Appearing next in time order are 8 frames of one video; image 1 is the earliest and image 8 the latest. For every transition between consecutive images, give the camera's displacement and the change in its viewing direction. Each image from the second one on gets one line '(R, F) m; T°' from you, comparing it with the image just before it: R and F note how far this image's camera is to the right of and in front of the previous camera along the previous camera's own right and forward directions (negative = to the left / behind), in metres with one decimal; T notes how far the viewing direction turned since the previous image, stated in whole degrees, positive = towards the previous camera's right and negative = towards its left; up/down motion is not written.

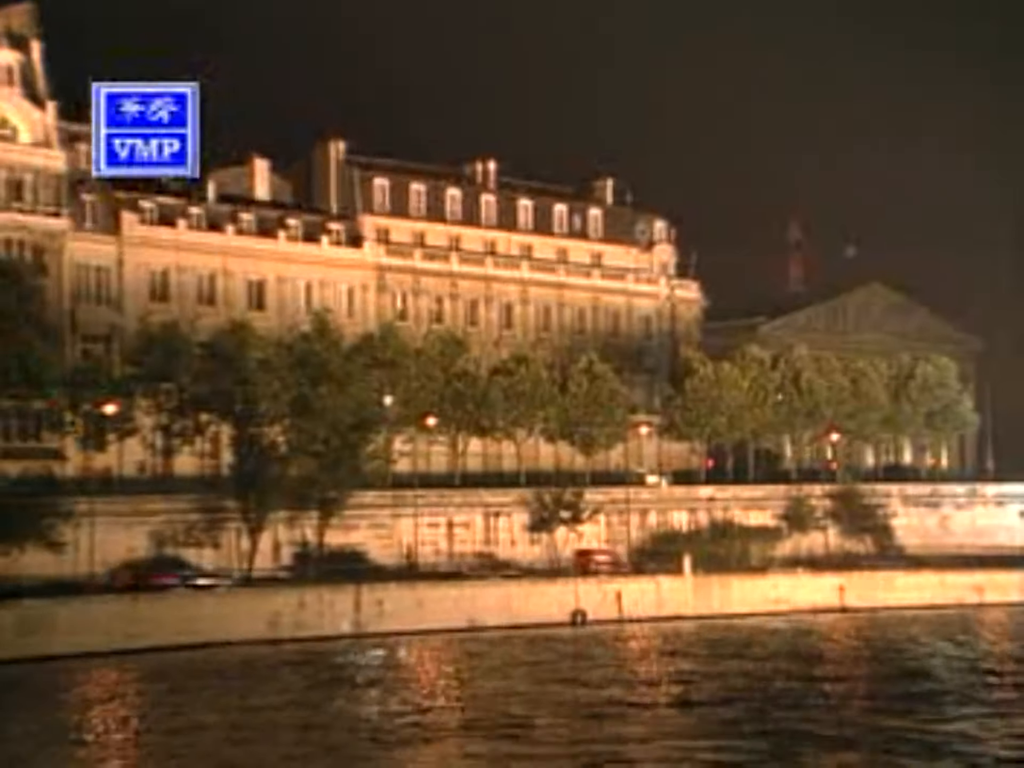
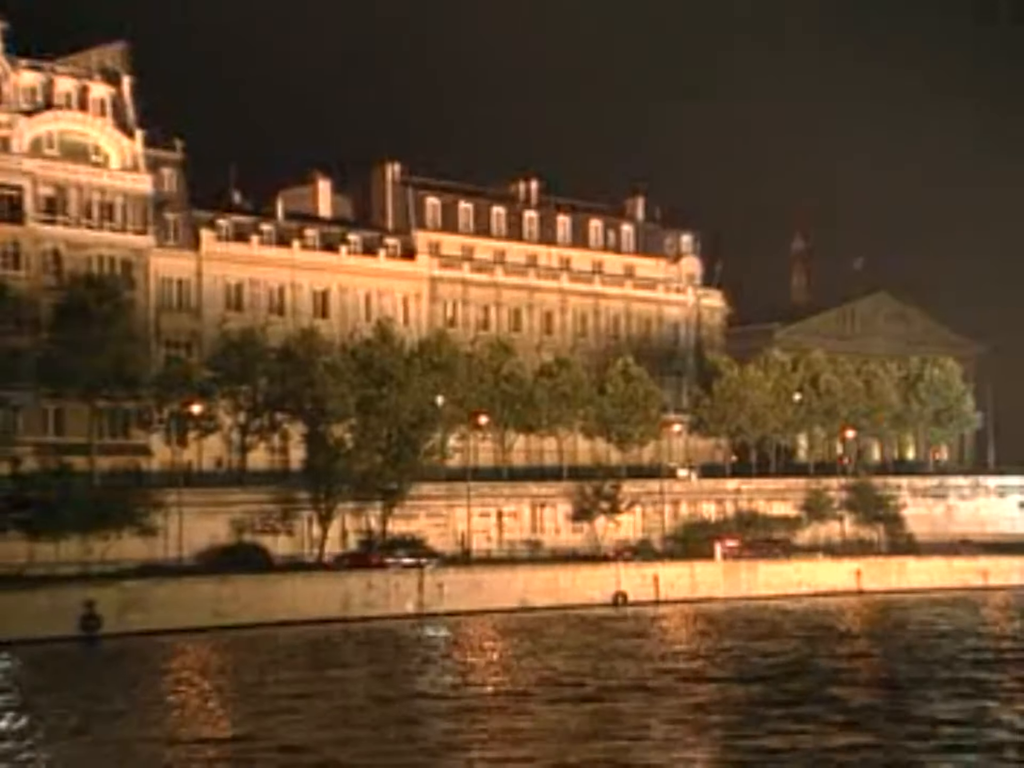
(+3.1, -9.2) m; -4°
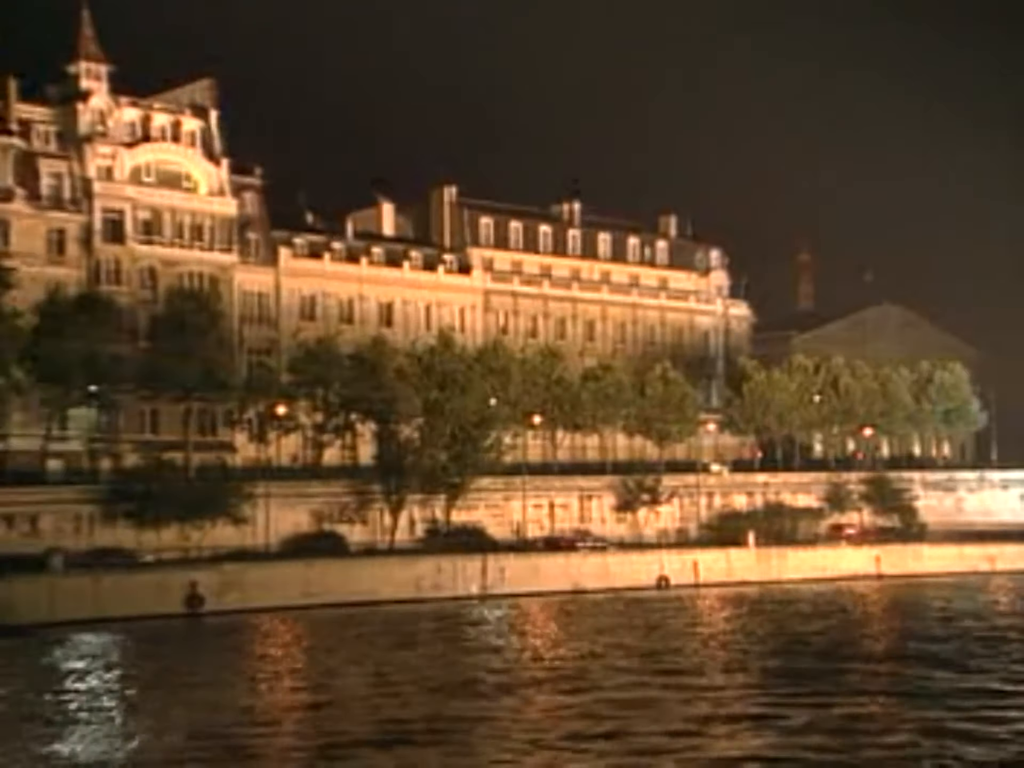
(+3.4, -11.0) m; -4°
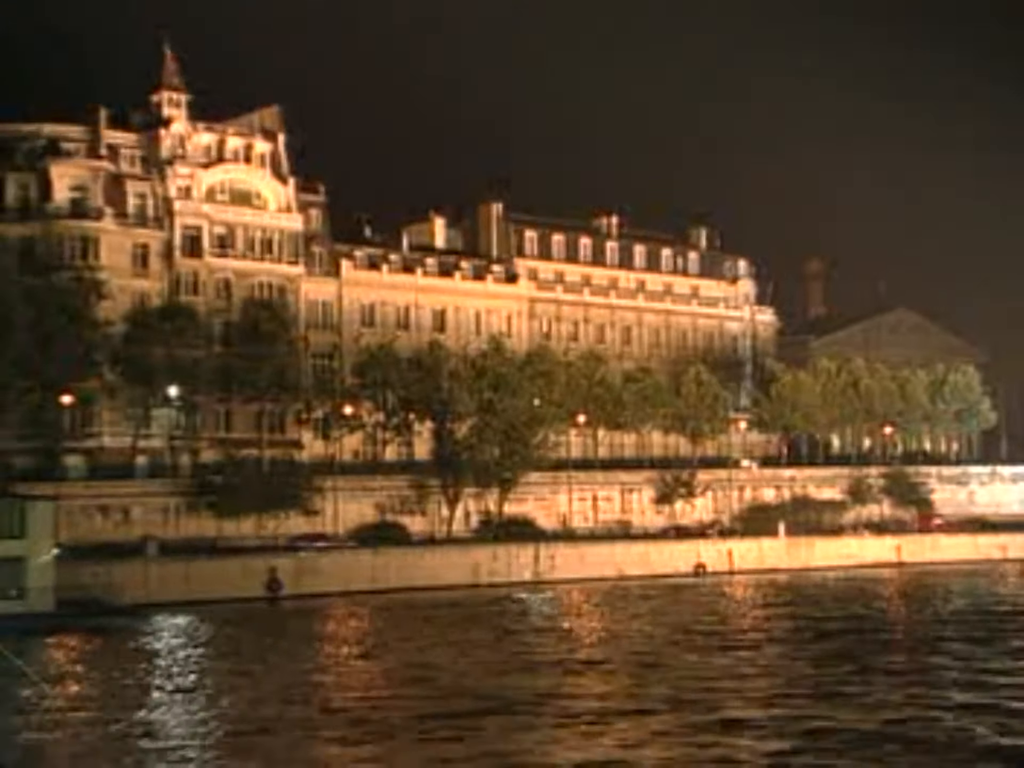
(+2.9, -9.7) m; -4°
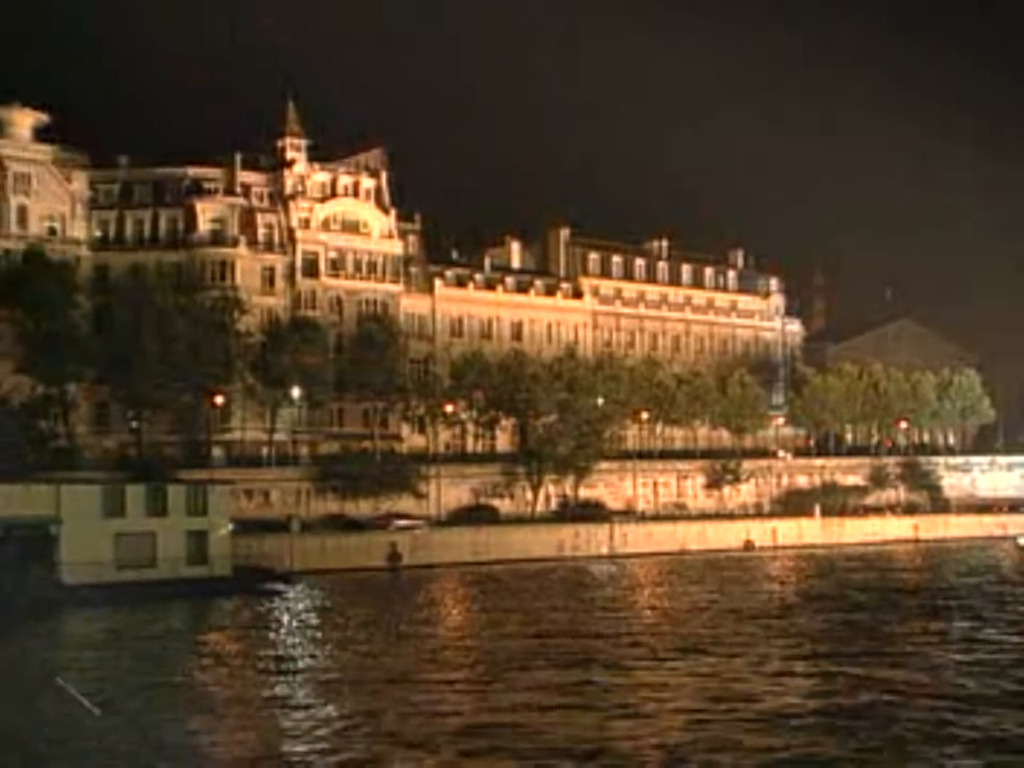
(+7.9, -21.4) m; -7°
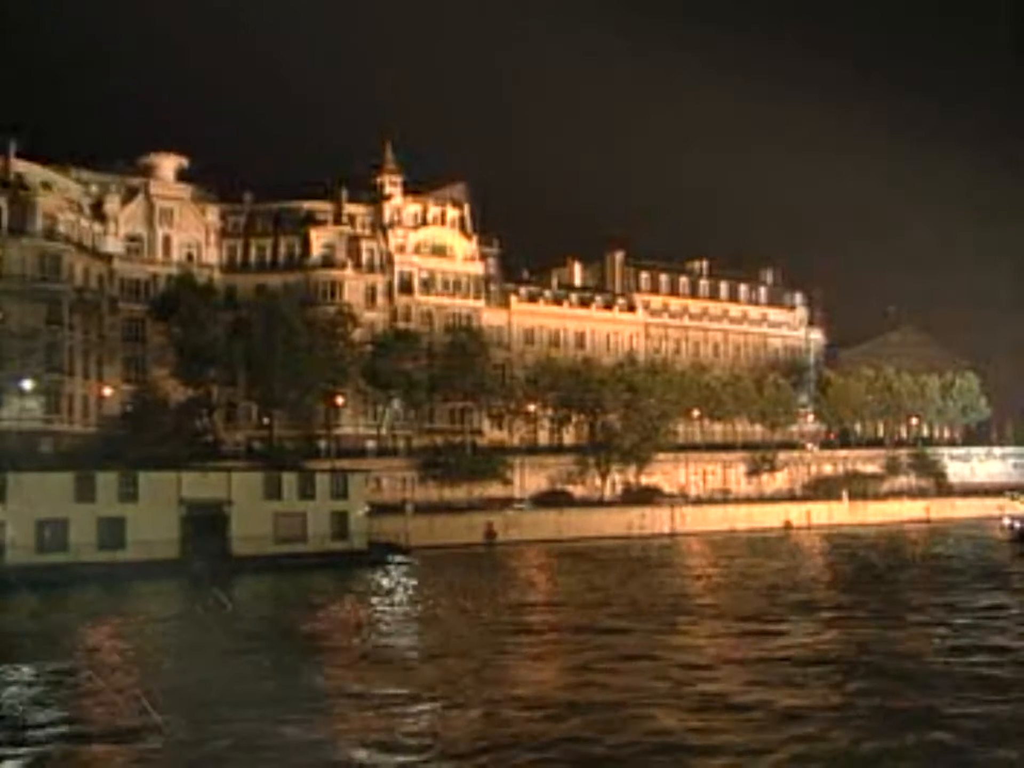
(+8.8, -24.6) m; -6°
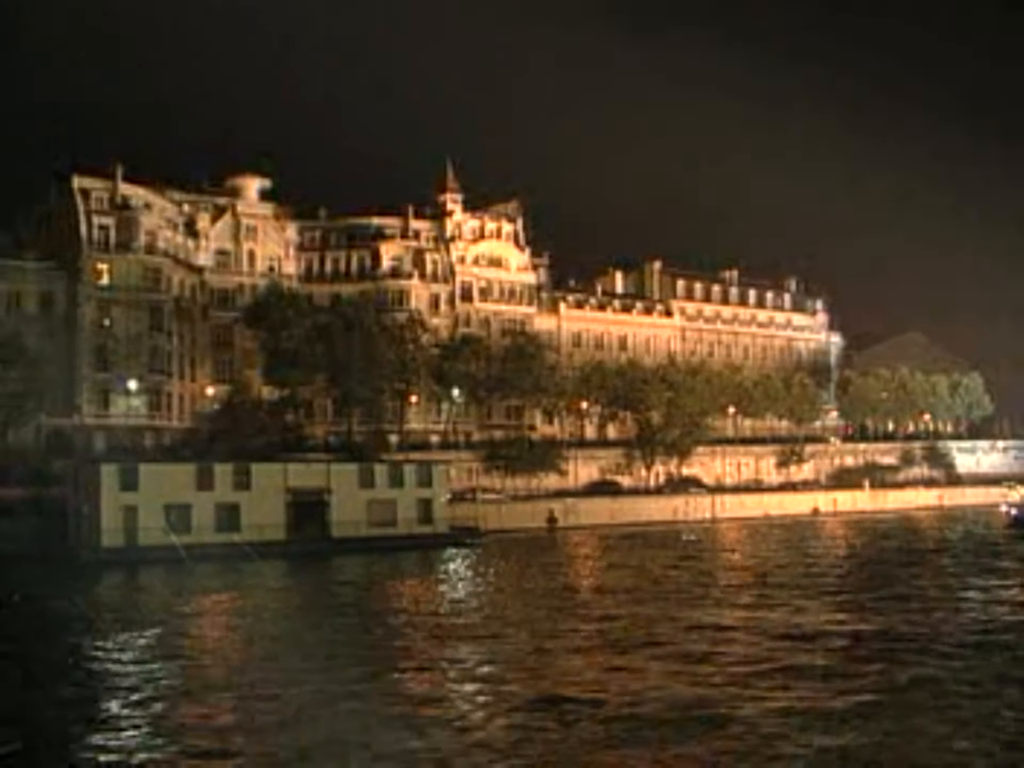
(+7.1, -18.0) m; -5°
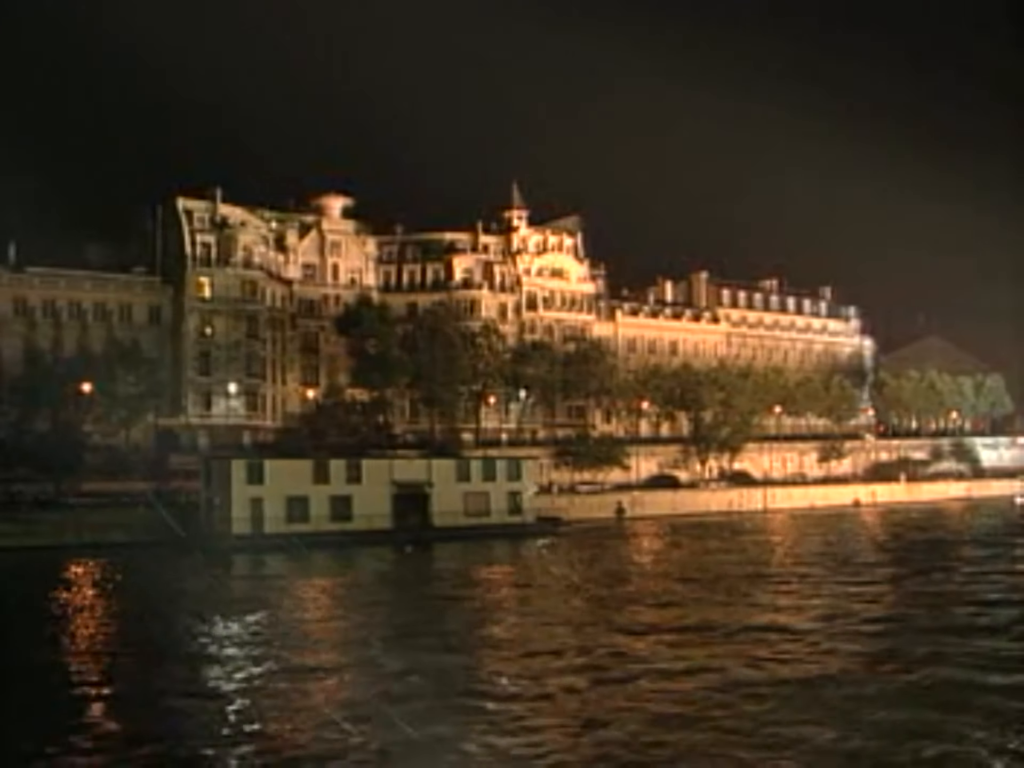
(+5.7, -18.6) m; -5°
